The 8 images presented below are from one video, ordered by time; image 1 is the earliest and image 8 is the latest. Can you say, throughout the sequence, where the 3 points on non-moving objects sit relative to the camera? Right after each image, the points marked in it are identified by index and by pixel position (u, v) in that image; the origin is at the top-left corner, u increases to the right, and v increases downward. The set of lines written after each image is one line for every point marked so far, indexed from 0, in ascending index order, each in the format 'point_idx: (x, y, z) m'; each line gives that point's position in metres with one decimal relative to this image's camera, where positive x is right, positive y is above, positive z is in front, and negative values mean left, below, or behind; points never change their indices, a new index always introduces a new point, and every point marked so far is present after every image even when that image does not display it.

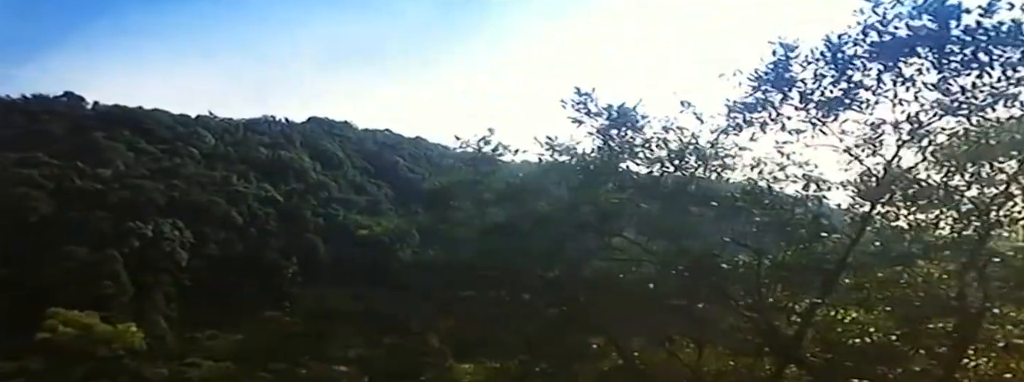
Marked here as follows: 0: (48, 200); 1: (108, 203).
0: (-17.9, -0.3, +28.4) m
1: (-16.1, -0.6, +29.6) m
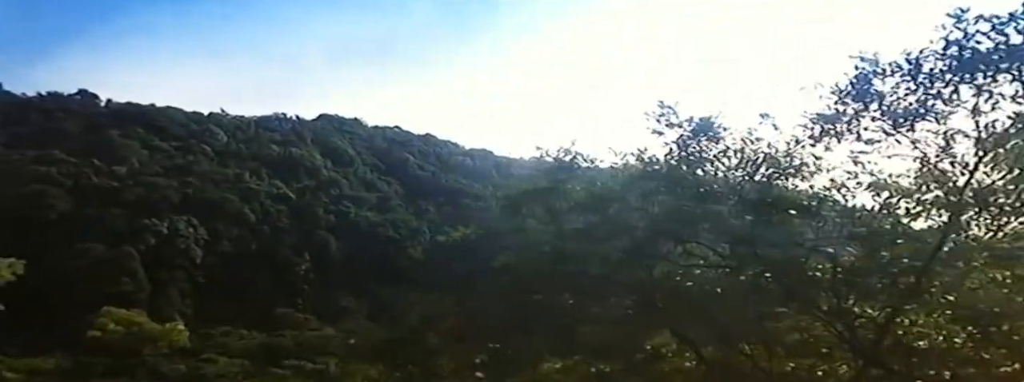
0: (-17.4, -0.2, +28.7) m
1: (-15.6, -0.5, +29.9) m
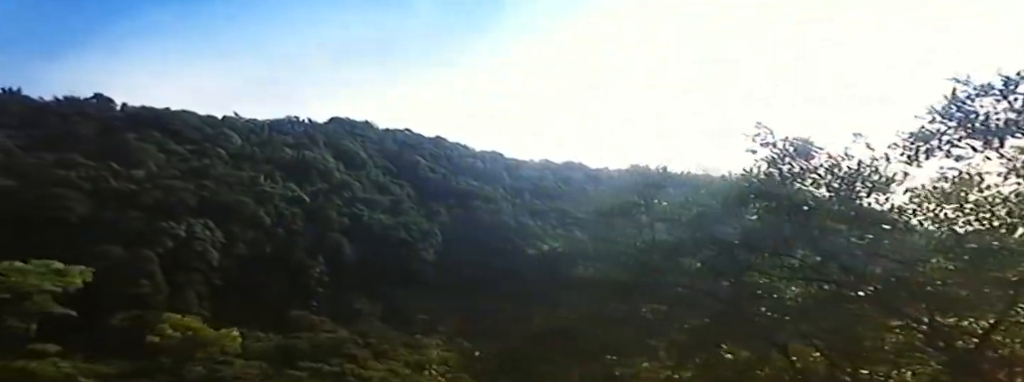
0: (-16.8, -0.3, +29.0) m
1: (-15.0, -0.6, +30.1) m
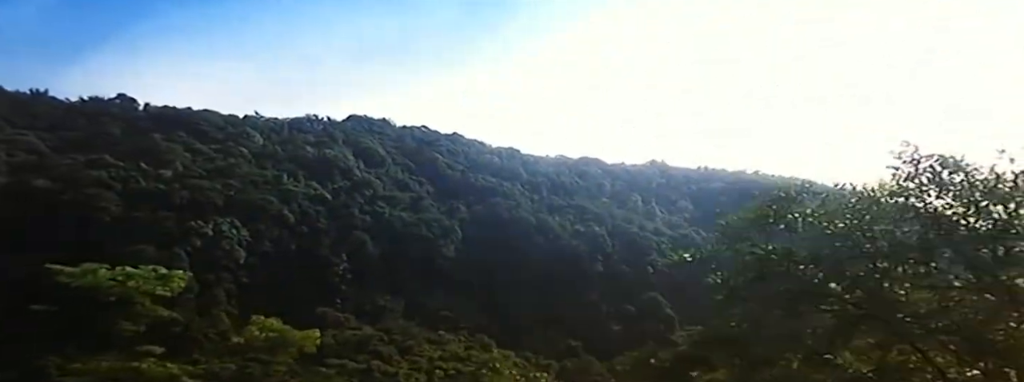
0: (-15.9, -0.3, +29.6) m
1: (-14.1, -0.6, +30.7) m
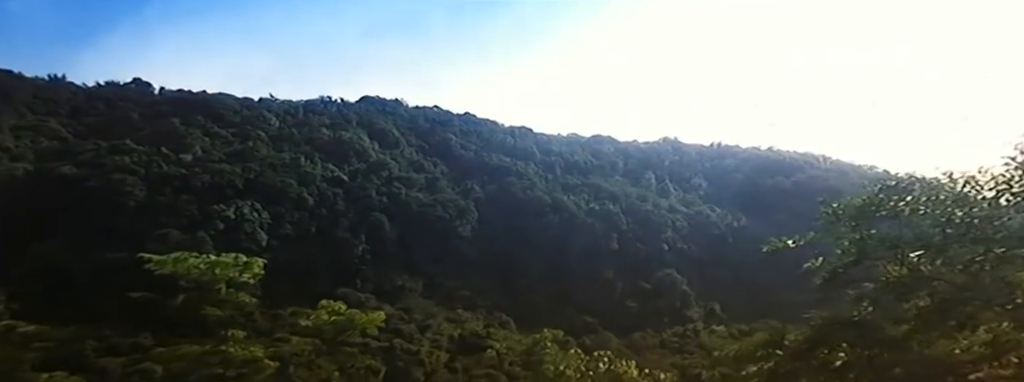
0: (-15.2, +0.3, +30.1) m
1: (-13.3, +0.1, +31.2) m
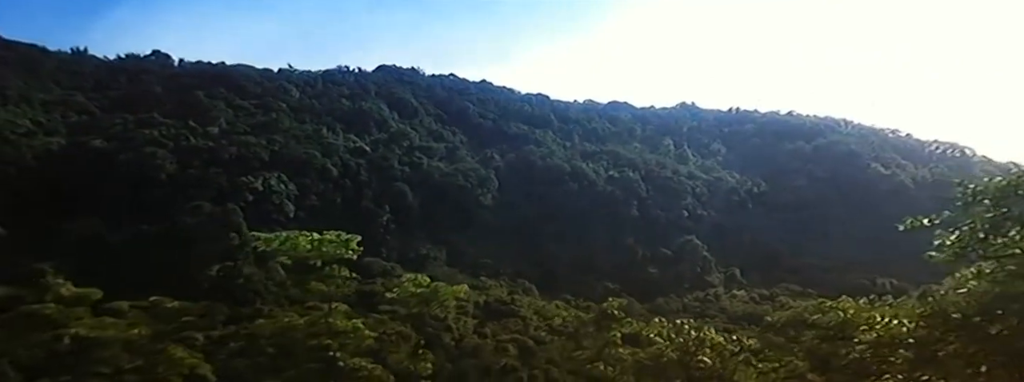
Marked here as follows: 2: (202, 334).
0: (-14.2, +1.5, +30.6) m
1: (-12.3, +1.3, +31.6) m
2: (-8.0, -3.7, +18.5) m
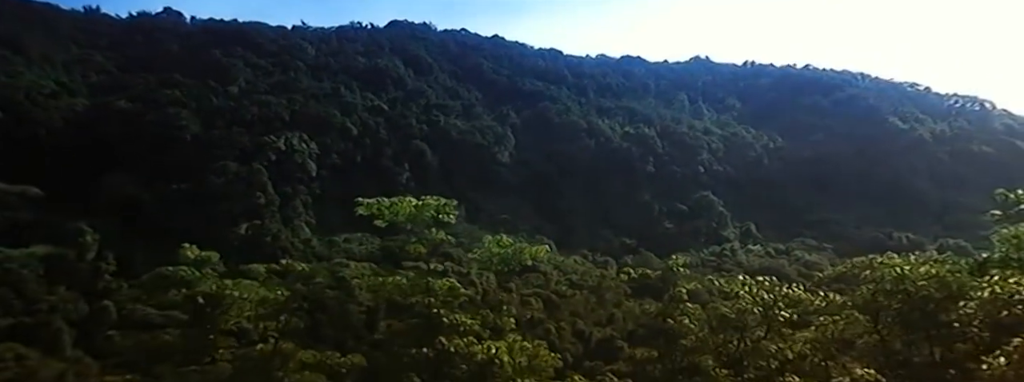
0: (-13.3, +3.2, +30.8) m
1: (-11.4, +3.1, +31.9) m
2: (-7.3, -2.7, +19.0) m
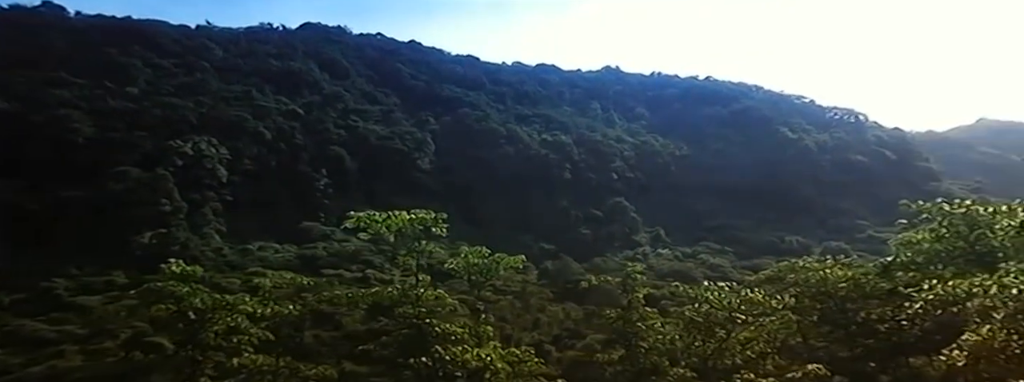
0: (-16.5, +3.0, +28.9) m
1: (-14.8, +2.9, +30.2) m
2: (-9.1, -2.8, +17.8) m
